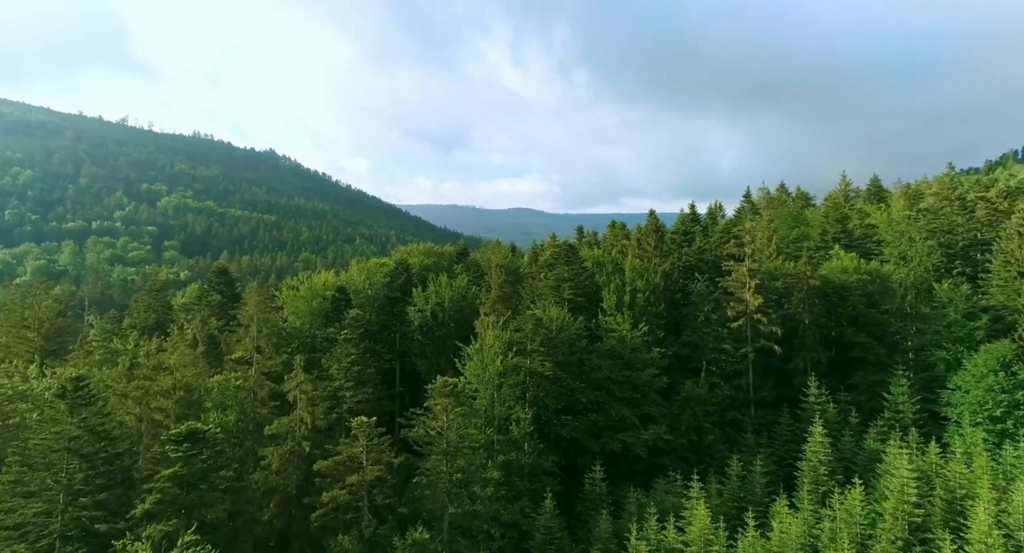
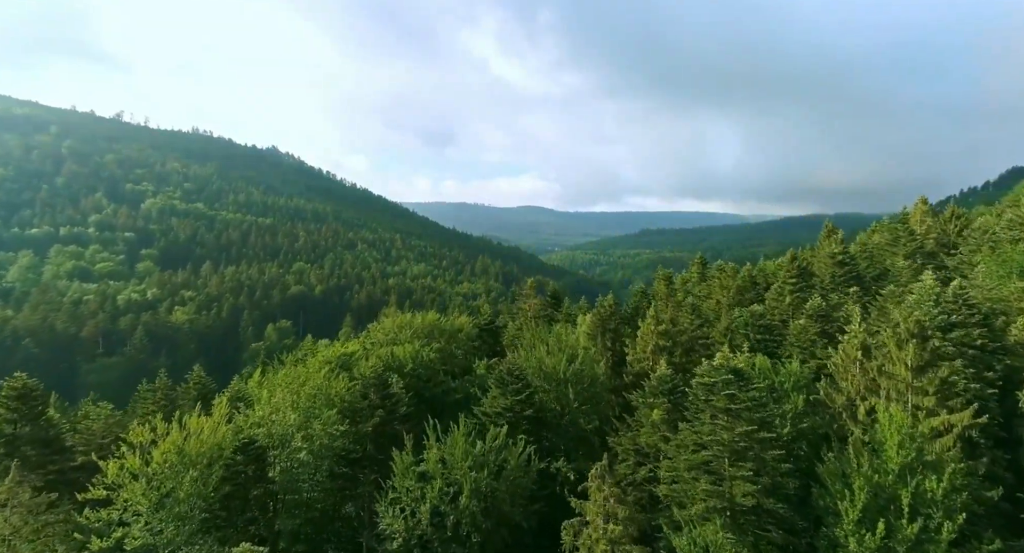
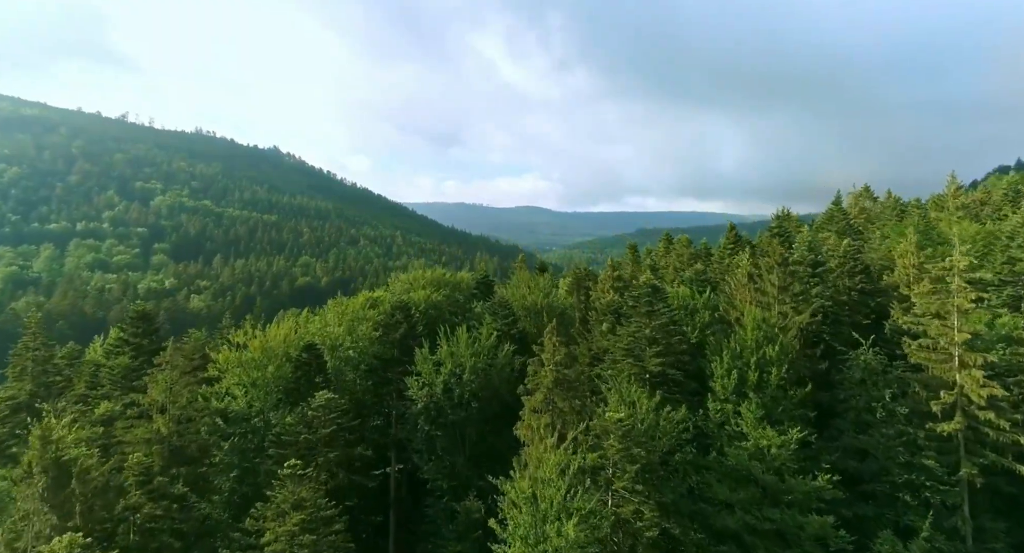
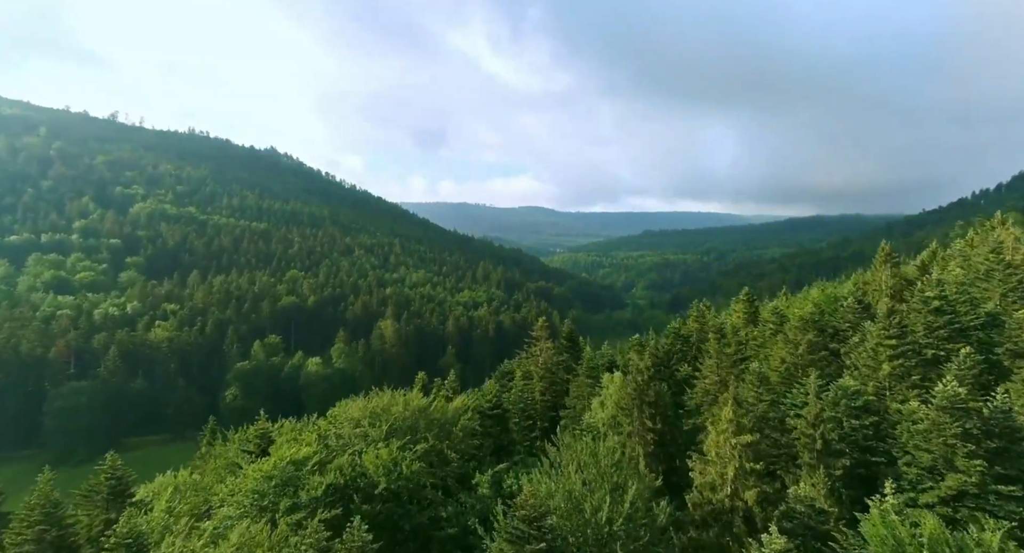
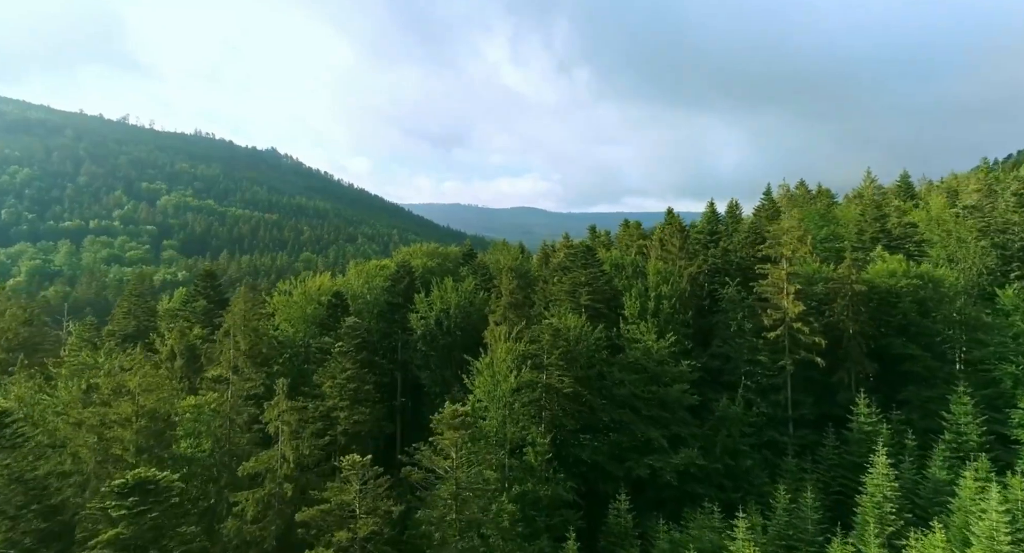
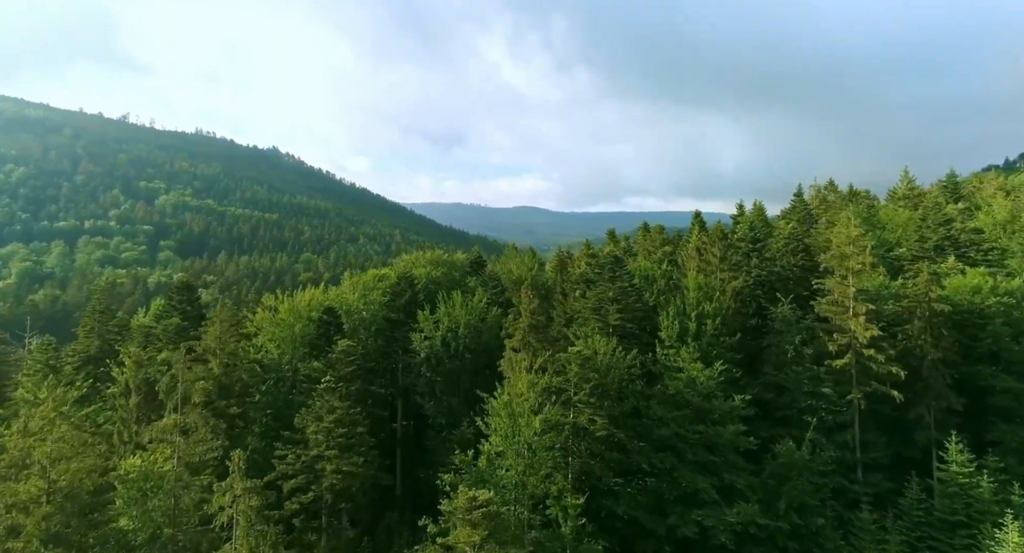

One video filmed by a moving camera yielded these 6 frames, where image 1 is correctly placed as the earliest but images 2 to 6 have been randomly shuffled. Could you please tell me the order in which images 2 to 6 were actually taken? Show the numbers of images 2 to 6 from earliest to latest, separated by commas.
5, 6, 3, 2, 4
